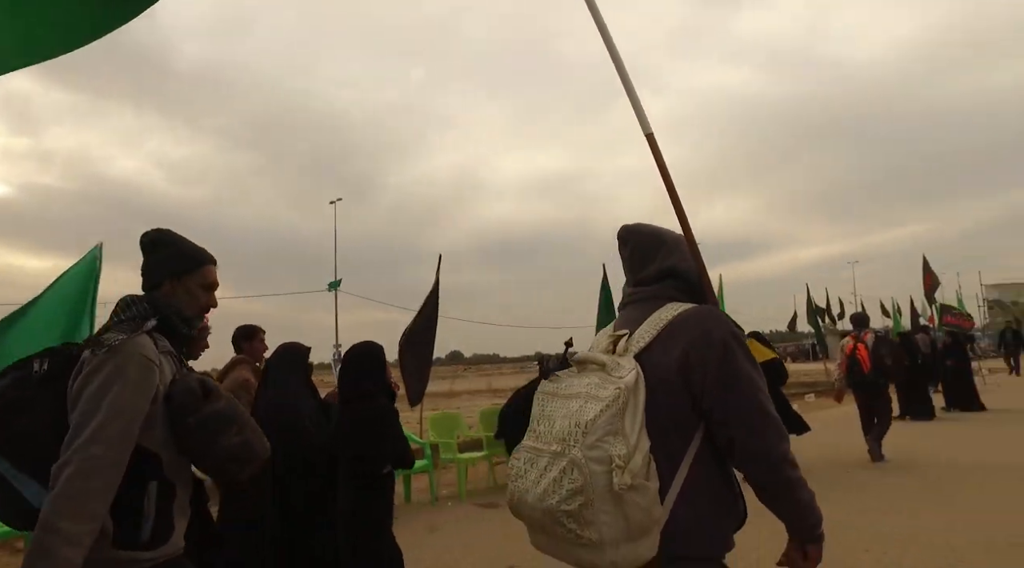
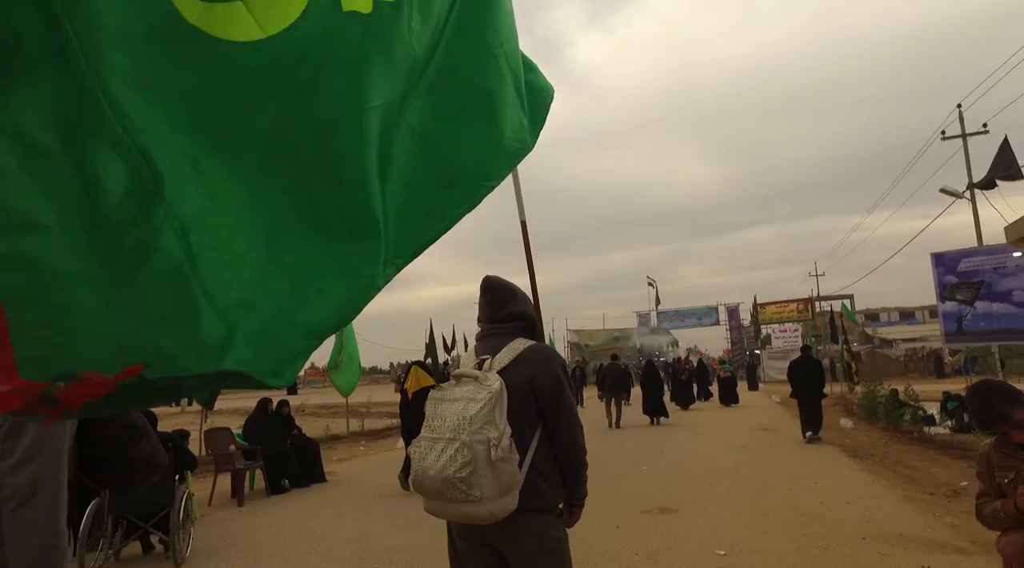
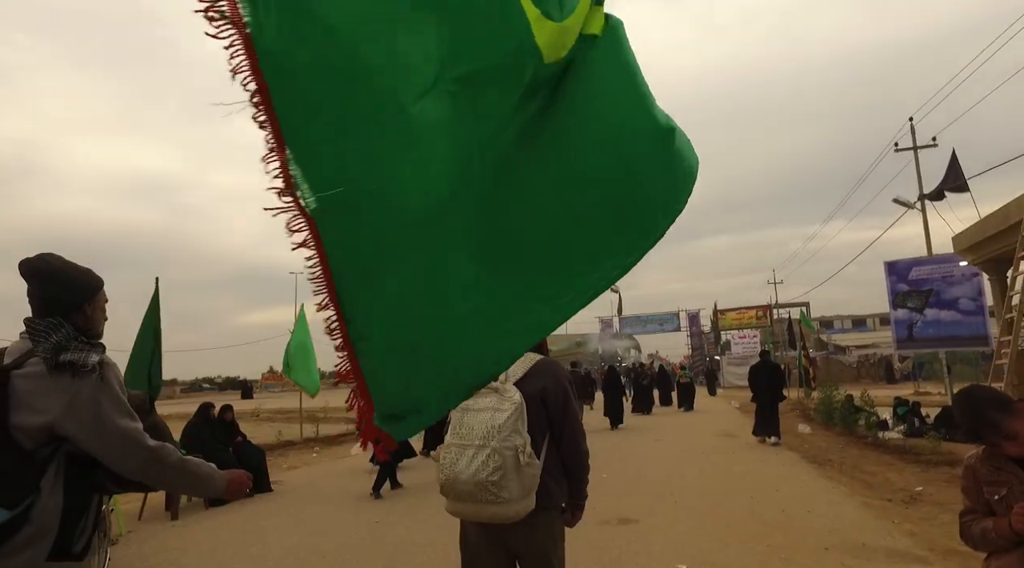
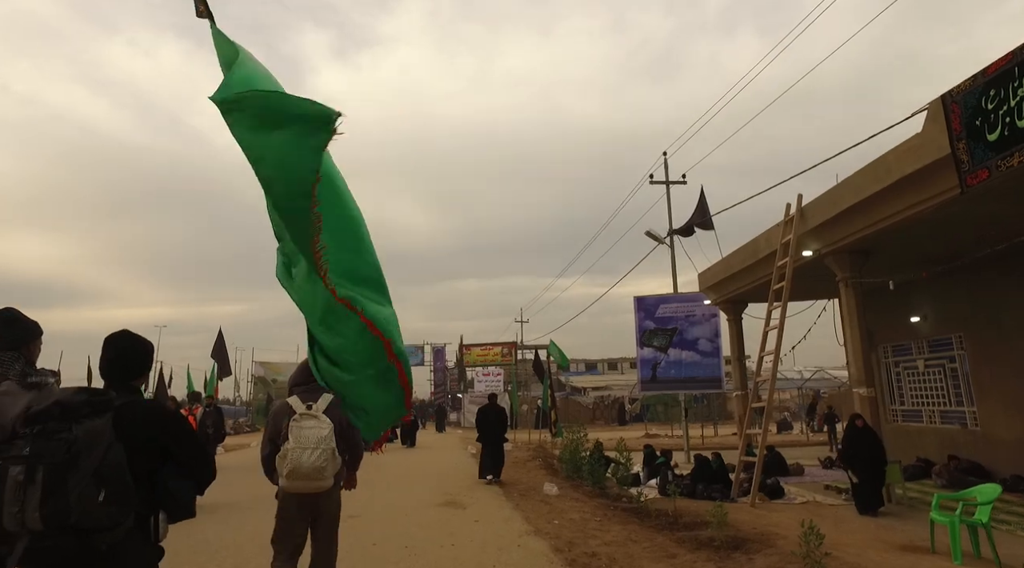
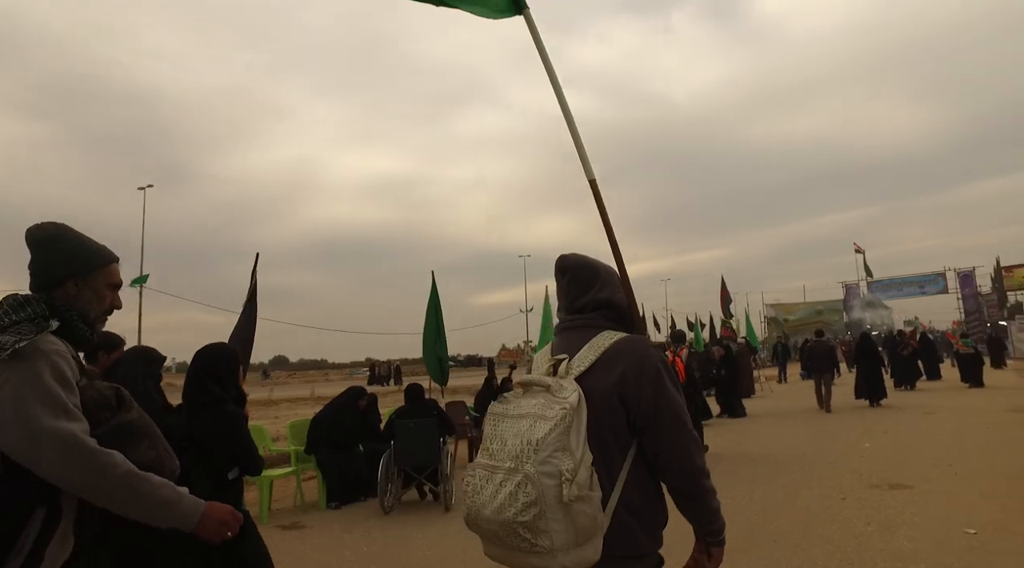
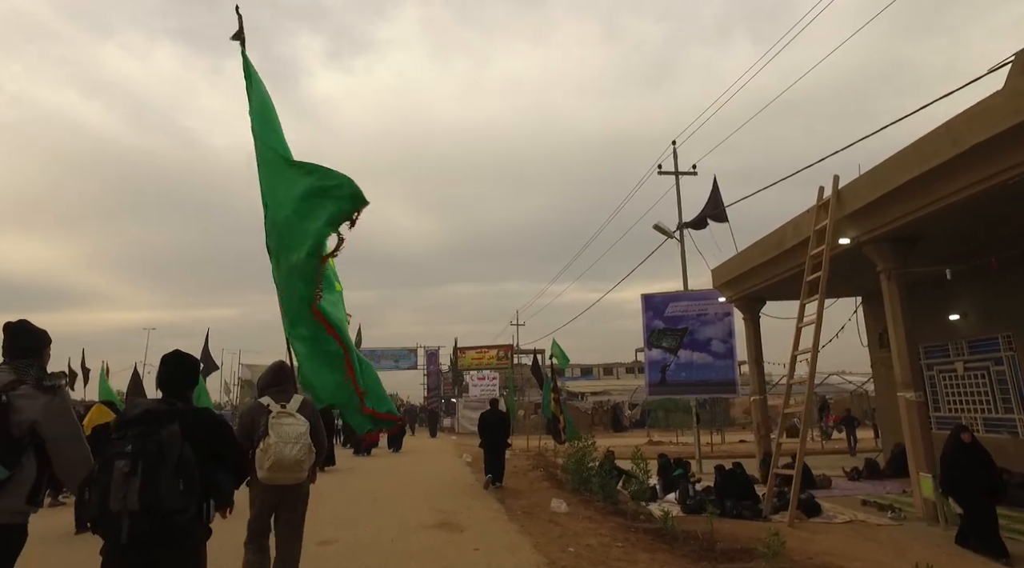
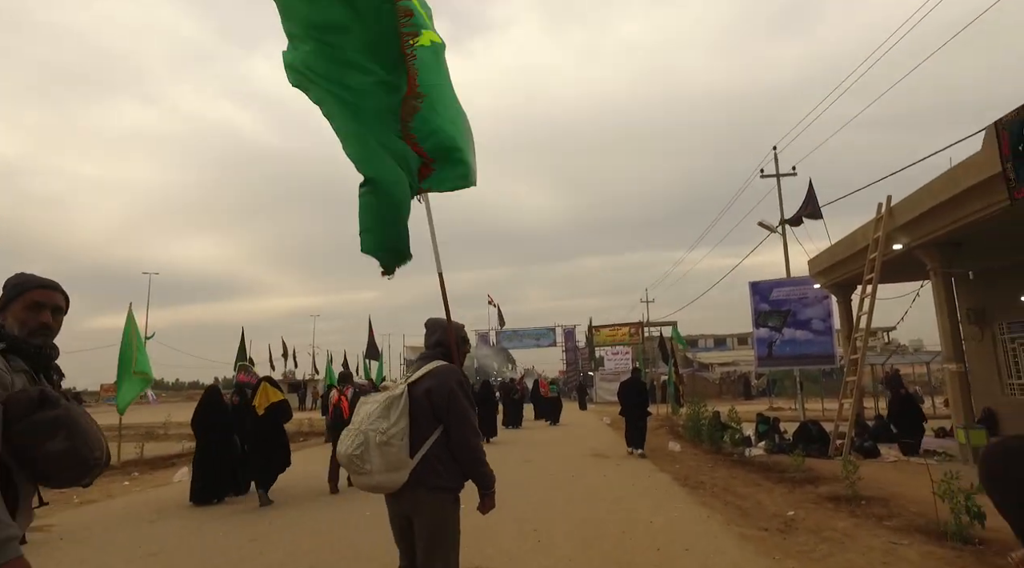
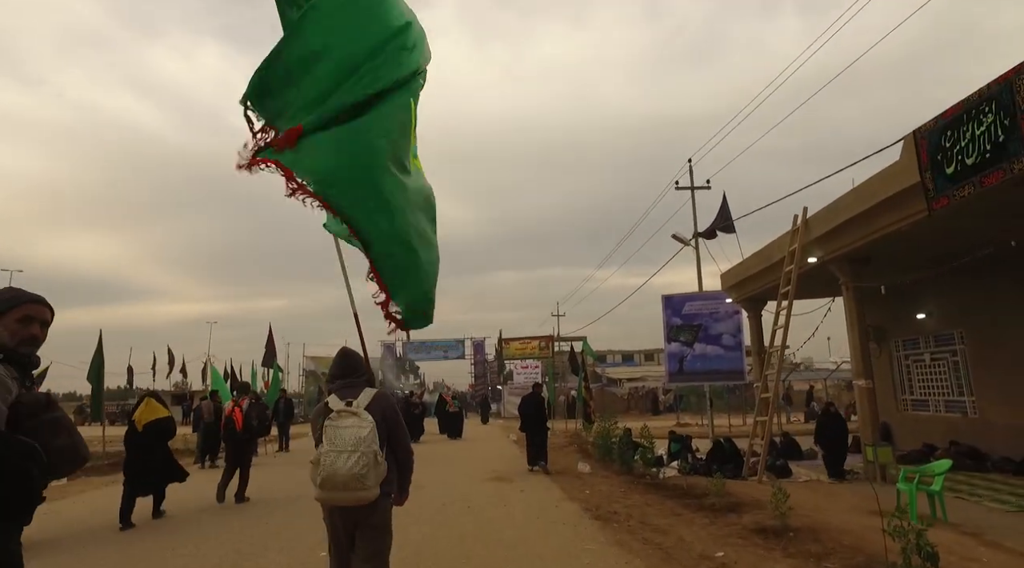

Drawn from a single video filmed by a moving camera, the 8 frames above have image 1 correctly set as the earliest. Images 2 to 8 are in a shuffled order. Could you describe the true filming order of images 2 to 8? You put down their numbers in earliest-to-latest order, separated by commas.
5, 2, 3, 7, 8, 4, 6
